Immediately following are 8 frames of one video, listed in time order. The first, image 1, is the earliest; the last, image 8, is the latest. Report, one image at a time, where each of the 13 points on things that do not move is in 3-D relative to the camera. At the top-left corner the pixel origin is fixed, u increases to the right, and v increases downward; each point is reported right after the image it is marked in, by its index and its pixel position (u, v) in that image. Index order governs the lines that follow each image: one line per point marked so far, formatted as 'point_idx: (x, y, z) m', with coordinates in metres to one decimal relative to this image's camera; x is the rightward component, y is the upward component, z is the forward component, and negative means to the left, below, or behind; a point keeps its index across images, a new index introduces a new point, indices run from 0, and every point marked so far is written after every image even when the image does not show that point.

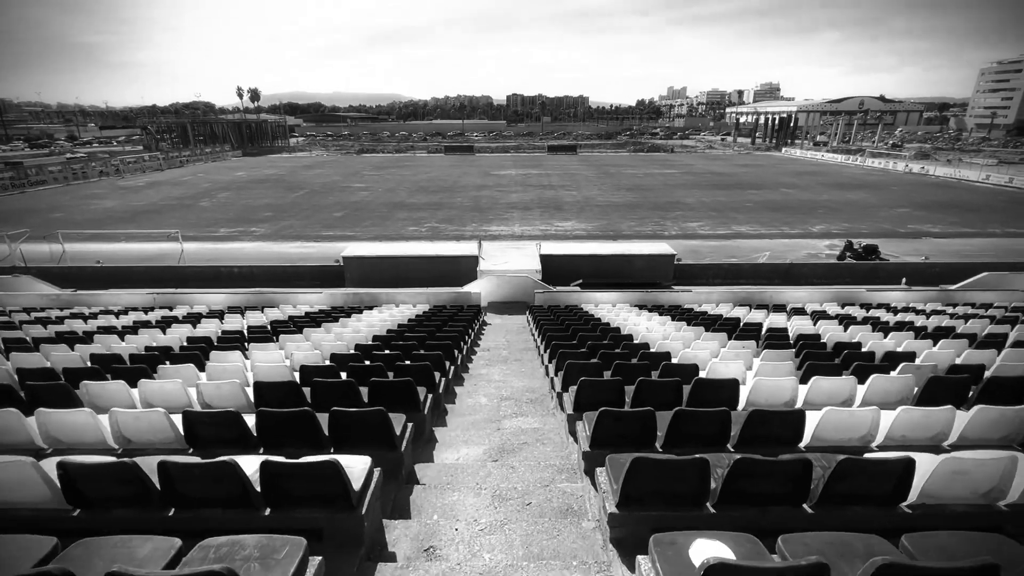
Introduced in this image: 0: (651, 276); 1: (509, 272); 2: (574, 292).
0: (+5.4, +0.5, +19.8) m
1: (-0.1, +0.6, +17.9) m
2: (+1.8, -0.1, +14.6) m
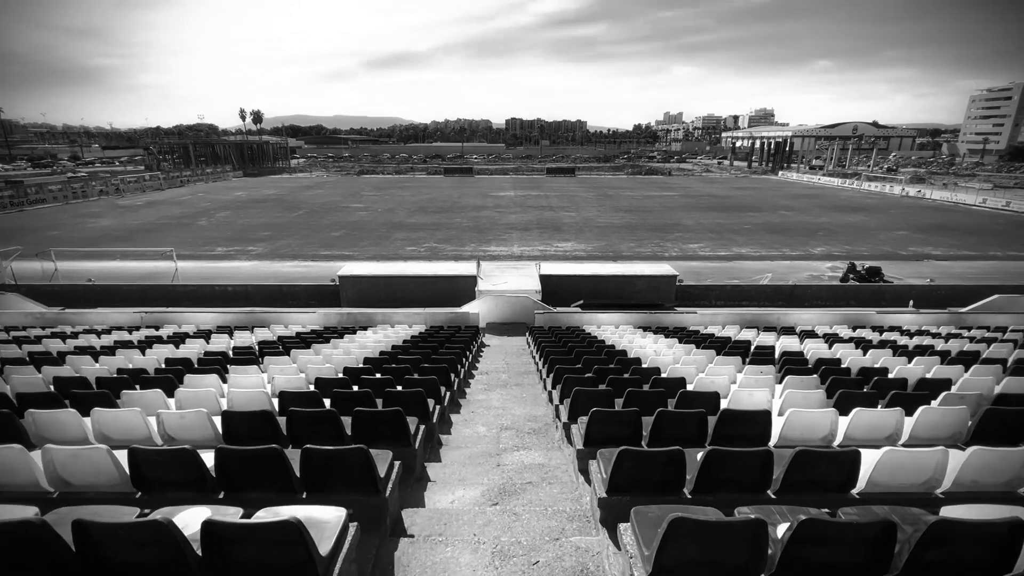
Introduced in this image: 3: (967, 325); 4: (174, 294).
0: (+5.4, -0.3, +19.5) m
1: (-0.2, -0.1, +17.5) m
2: (+1.8, -0.7, +14.2) m
3: (+11.8, -0.9, +13.2) m
4: (-13.0, -0.2, +19.7) m
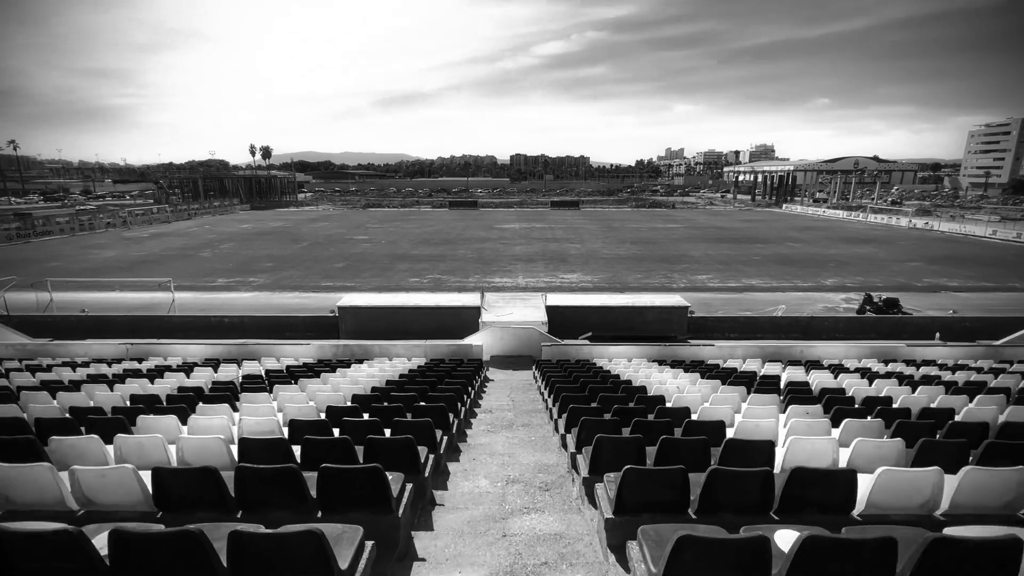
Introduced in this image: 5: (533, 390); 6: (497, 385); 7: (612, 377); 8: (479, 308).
0: (+5.6, -1.5, +18.7) m
1: (0.0, -1.2, +16.8) m
2: (+1.9, -1.5, +13.5) m
3: (+12.0, -1.7, +12.4) m
4: (-12.8, -1.4, +19.1) m
5: (+0.5, -2.3, +11.3) m
6: (-0.4, -2.3, +12.0) m
7: (+2.1, -1.9, +10.7) m
8: (-1.2, -0.7, +18.3) m
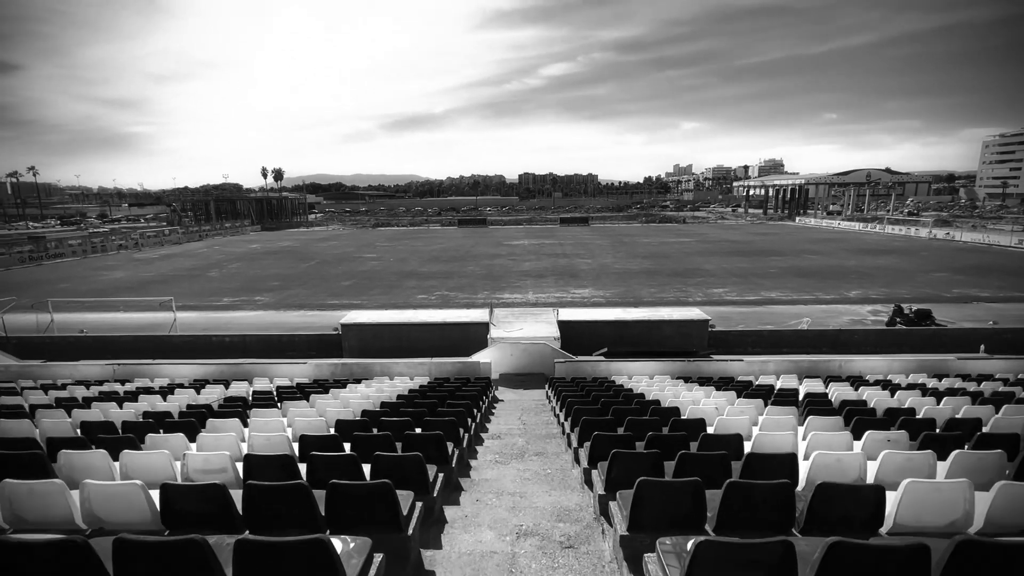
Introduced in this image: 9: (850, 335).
0: (+5.9, -1.9, +17.8) m
1: (+0.3, -1.6, +16.0) m
2: (+2.2, -1.8, +12.6) m
3: (+12.2, -1.9, +11.3) m
4: (-12.4, -2.1, +18.5) m
5: (+0.7, -2.6, +10.4) m
6: (-0.1, -2.6, +11.1) m
7: (+2.3, -2.1, +9.8) m
8: (-0.8, -1.2, +17.5) m
9: (+11.7, -1.6, +17.6) m
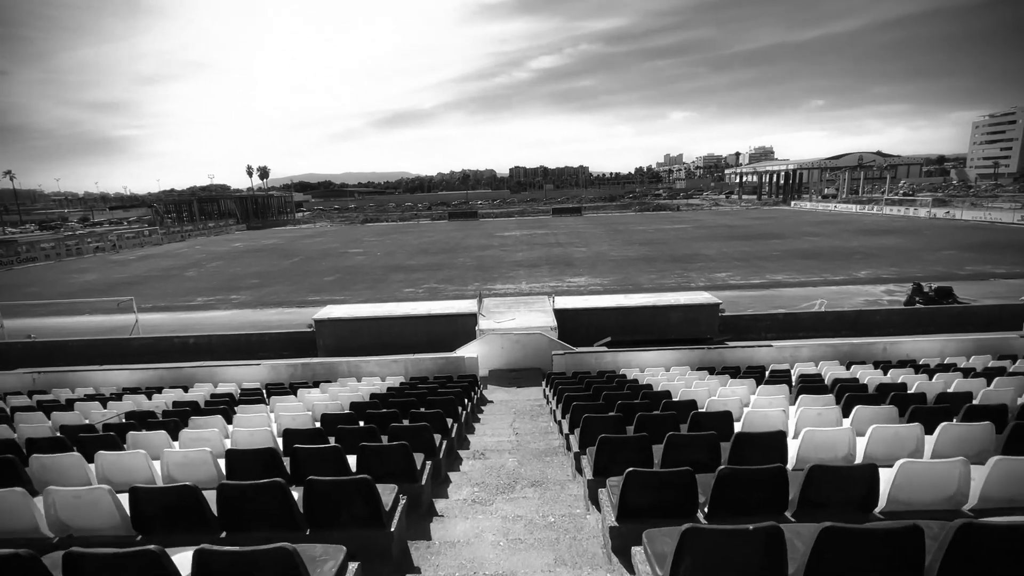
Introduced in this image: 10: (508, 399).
0: (+5.7, -1.4, +16.3) m
1: (+0.1, -1.2, +14.4) m
2: (+2.0, -1.4, +11.0) m
3: (+12.0, -1.2, +9.9) m
4: (-12.7, -2.0, +16.7) m
5: (+0.6, -2.2, +8.8) m
6: (-0.3, -2.3, +9.5) m
7: (+2.2, -1.7, +8.2) m
8: (-1.1, -0.8, +15.9) m
9: (+11.4, -0.9, +16.2) m
10: (-0.1, -2.2, +10.3) m
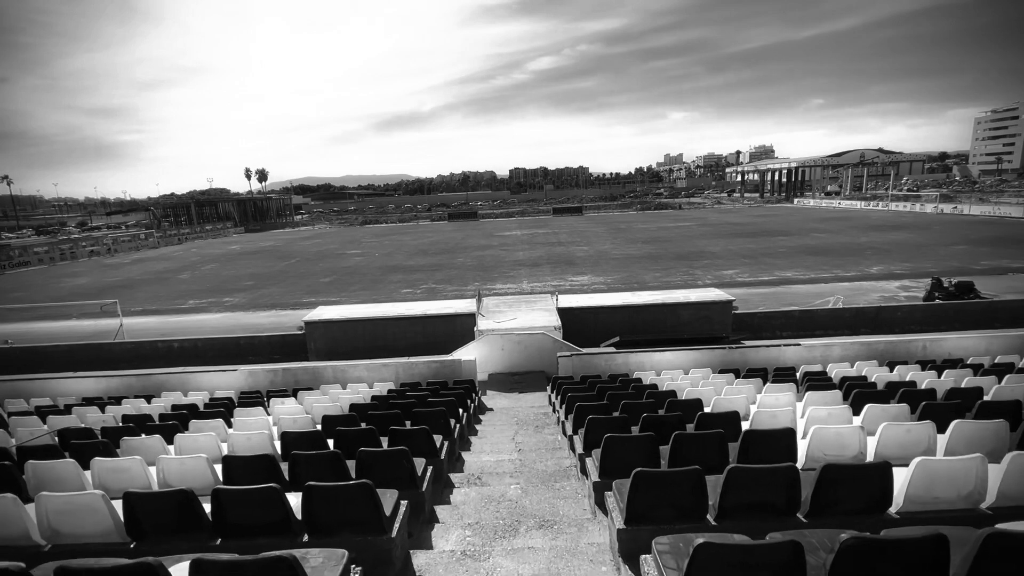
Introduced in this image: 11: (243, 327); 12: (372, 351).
0: (+5.7, -1.3, +15.4) m
1: (+0.1, -1.2, +13.6) m
2: (+2.1, -1.3, +10.2) m
3: (+12.0, -1.0, +9.0) m
4: (-12.7, -2.1, +15.9) m
5: (+0.6, -2.1, +8.0) m
6: (-0.2, -2.2, +8.7) m
7: (+2.2, -1.6, +7.4) m
8: (-1.1, -0.8, +15.1) m
9: (+11.5, -0.7, +15.3) m
10: (-0.1, -2.2, +9.5) m
11: (-10.5, -1.5, +19.9) m
12: (-4.1, -1.9, +15.3) m
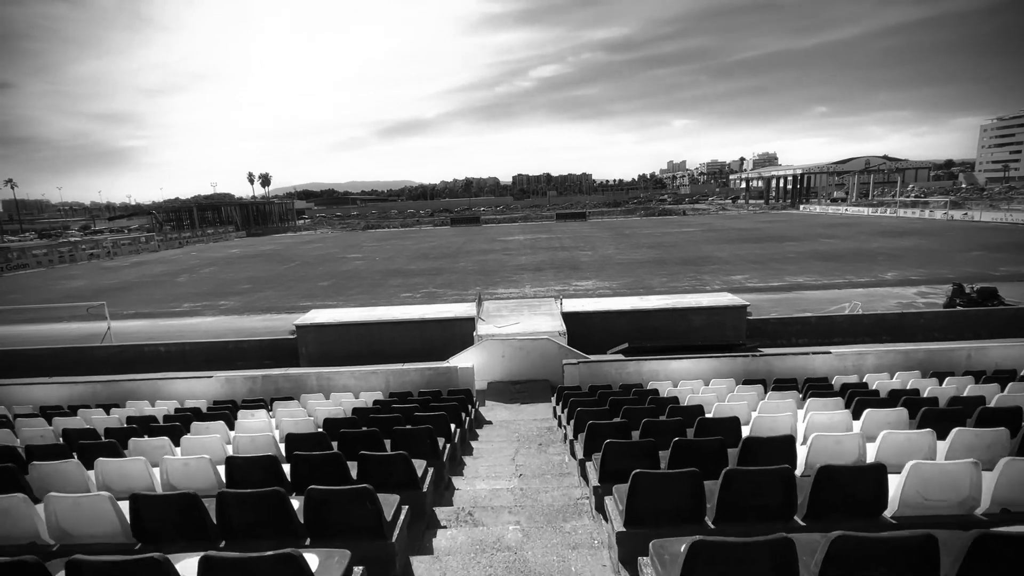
0: (+5.8, -1.4, +14.6) m
1: (+0.2, -1.2, +12.8) m
2: (+2.1, -1.4, +9.5) m
3: (+12.1, -1.1, +8.2) m
4: (-12.6, -2.1, +15.3) m
5: (+0.6, -2.1, +7.2) m
6: (-0.2, -2.2, +7.9) m
7: (+2.2, -1.6, +6.6) m
8: (-1.0, -0.9, +14.4) m
9: (+11.5, -0.9, +14.5) m
10: (0.0, -2.2, +8.7) m
11: (-10.4, -1.6, +19.2) m
12: (-4.1, -2.0, +14.5) m
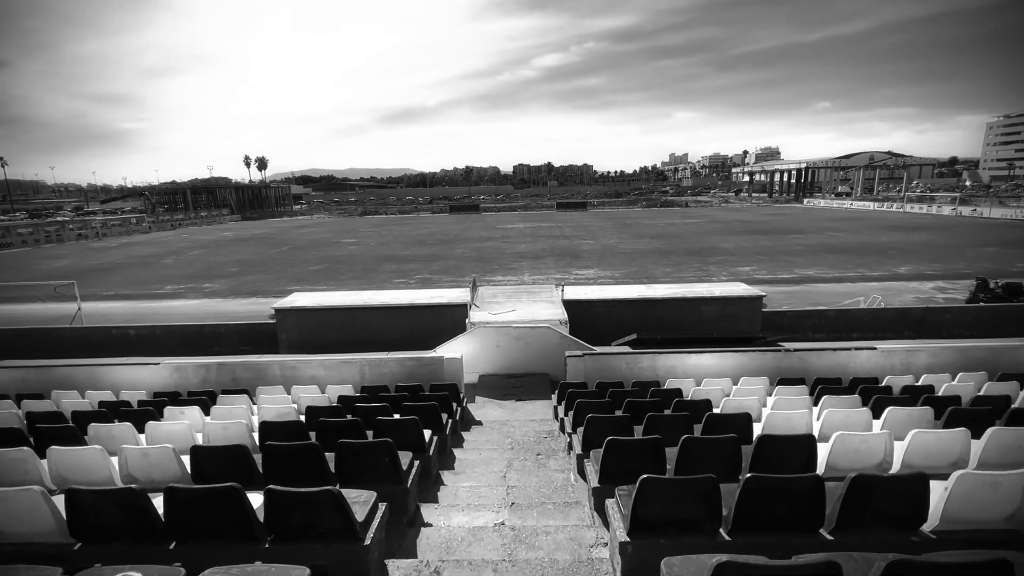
0: (+5.7, -1.1, +13.6) m
1: (+0.1, -0.9, +11.8) m
2: (+2.0, -1.1, +8.4) m
3: (+12.0, -1.0, +7.2) m
4: (-12.7, -1.5, +14.2) m
5: (+0.6, -1.9, +6.2) m
6: (-0.3, -1.9, +6.9) m
7: (+2.1, -1.4, +5.6) m
8: (-1.1, -0.5, +13.3) m
9: (+11.4, -0.7, +13.5) m
10: (-0.1, -1.9, +7.7) m
11: (-10.5, -1.0, +18.1) m
12: (-4.2, -1.5, +13.5) m
